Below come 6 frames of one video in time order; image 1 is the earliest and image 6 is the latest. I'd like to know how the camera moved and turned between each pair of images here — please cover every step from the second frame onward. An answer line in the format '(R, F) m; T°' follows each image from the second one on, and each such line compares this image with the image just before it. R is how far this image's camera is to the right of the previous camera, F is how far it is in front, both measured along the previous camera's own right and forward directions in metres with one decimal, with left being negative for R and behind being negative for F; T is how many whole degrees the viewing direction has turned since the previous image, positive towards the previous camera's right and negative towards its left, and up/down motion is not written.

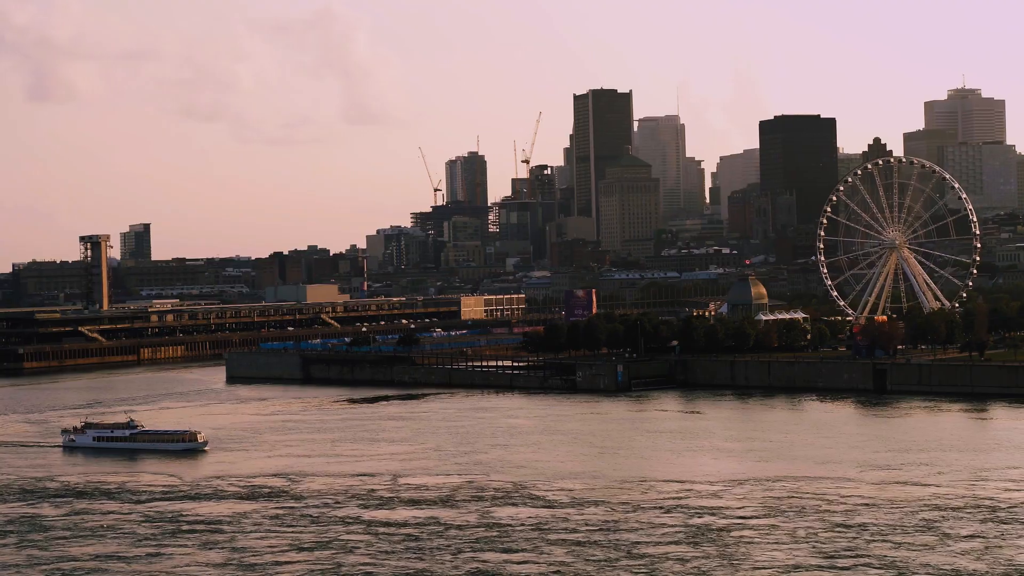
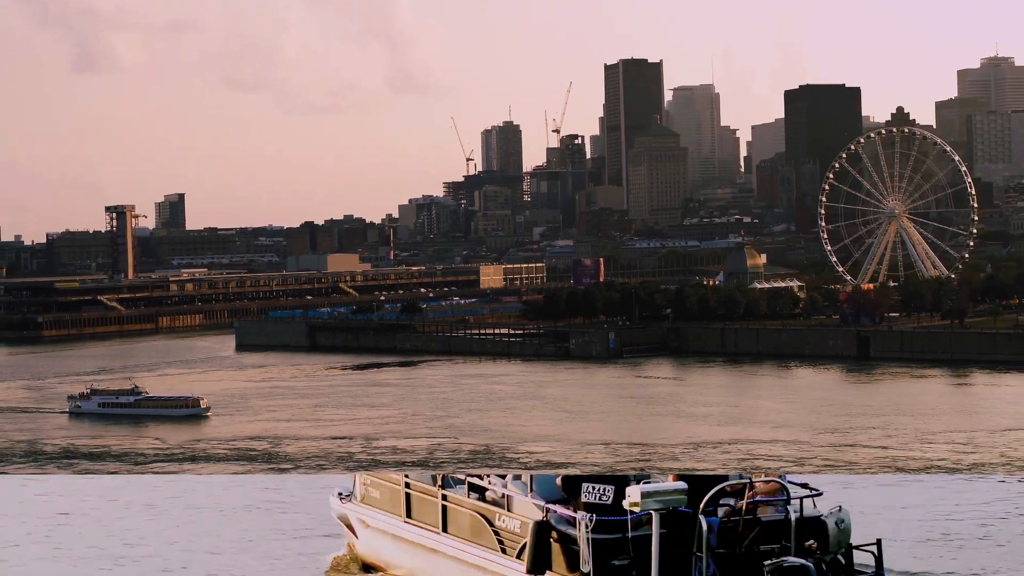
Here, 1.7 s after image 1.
(+2.1, -1.6) m; -2°
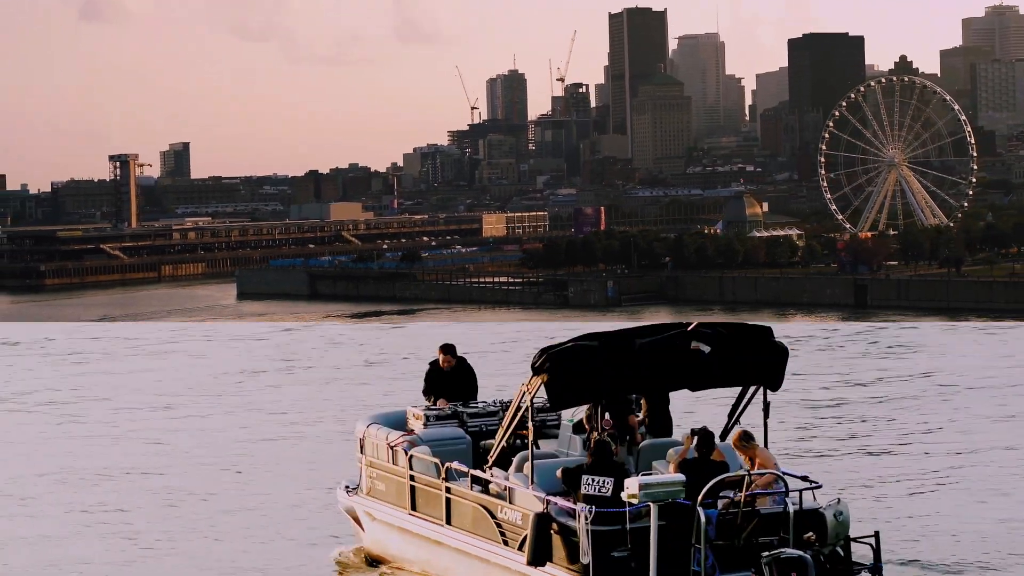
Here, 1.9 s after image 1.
(+0.3, -0.3) m; 0°
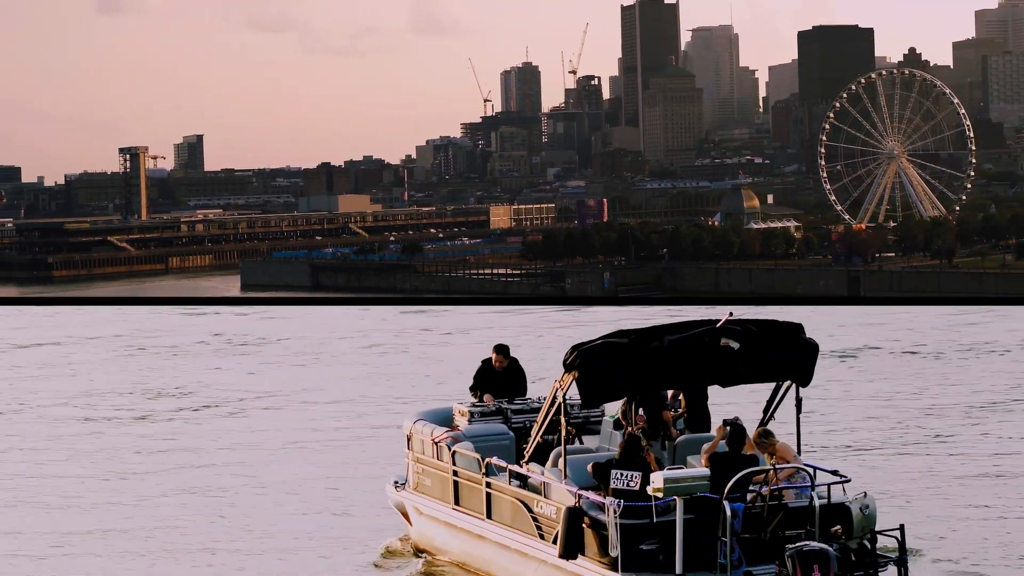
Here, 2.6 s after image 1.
(+0.9, -0.7) m; -1°
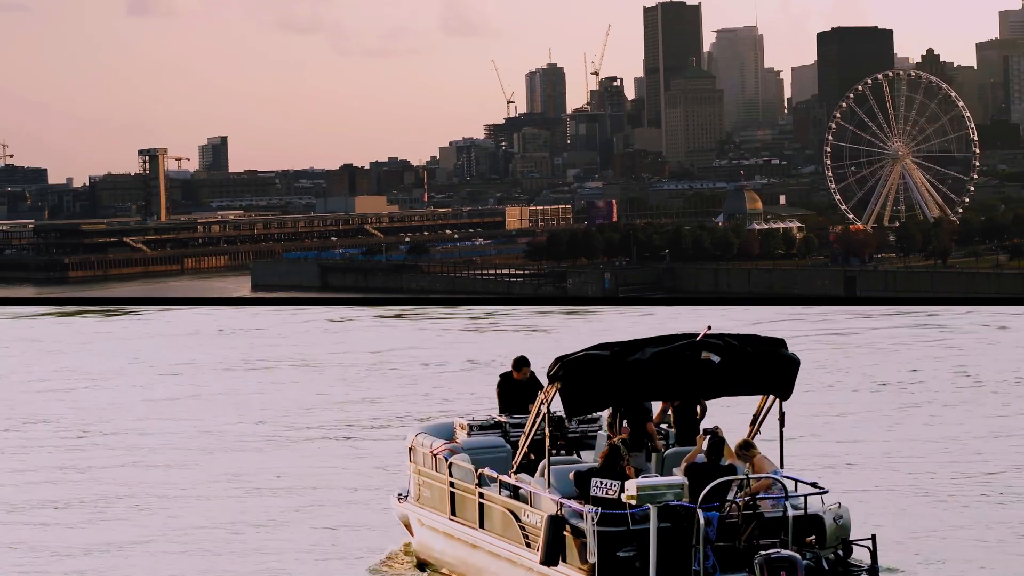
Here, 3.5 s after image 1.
(+1.2, -1.0) m; -1°
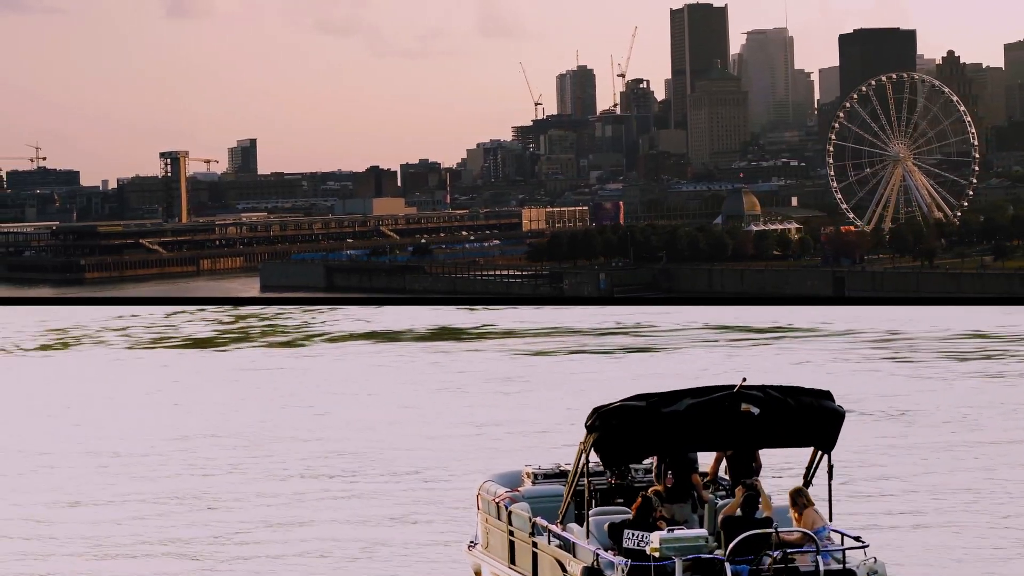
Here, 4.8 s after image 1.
(+1.8, -1.3) m; -1°
